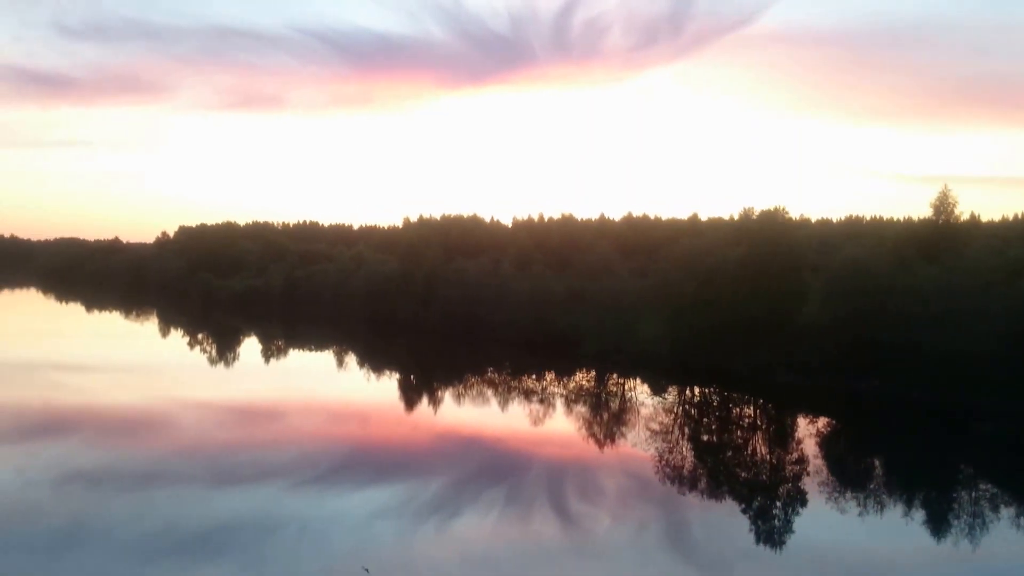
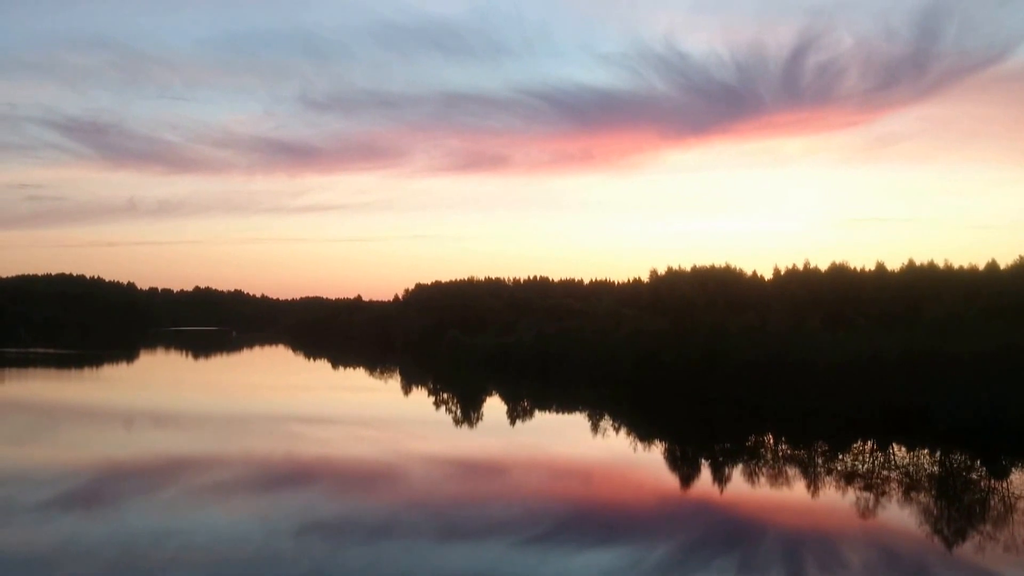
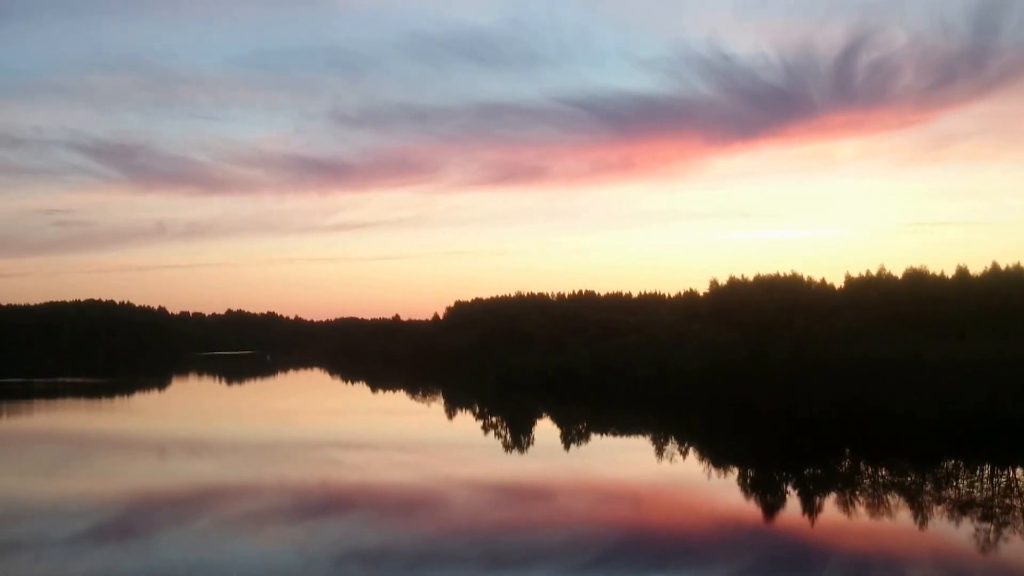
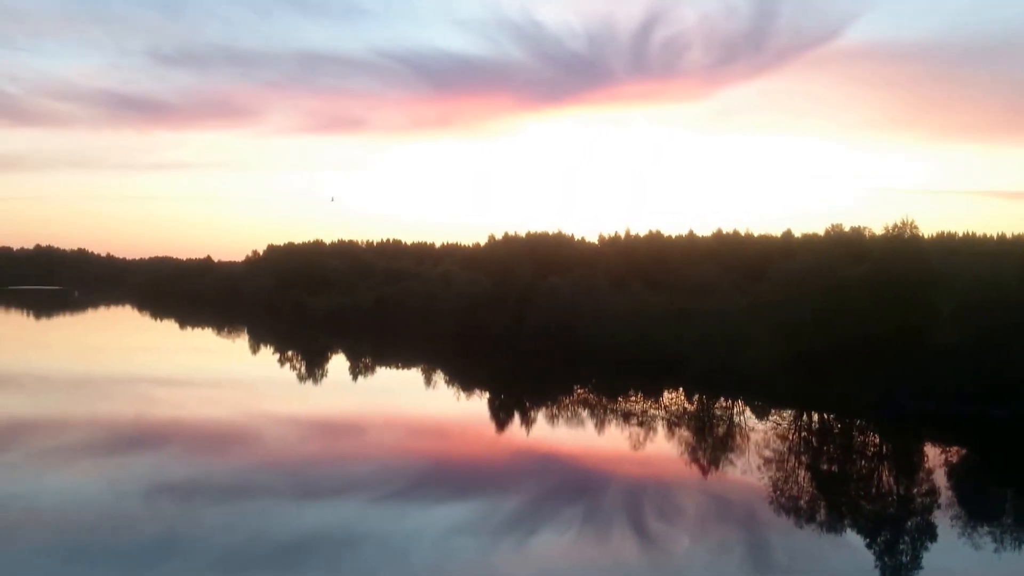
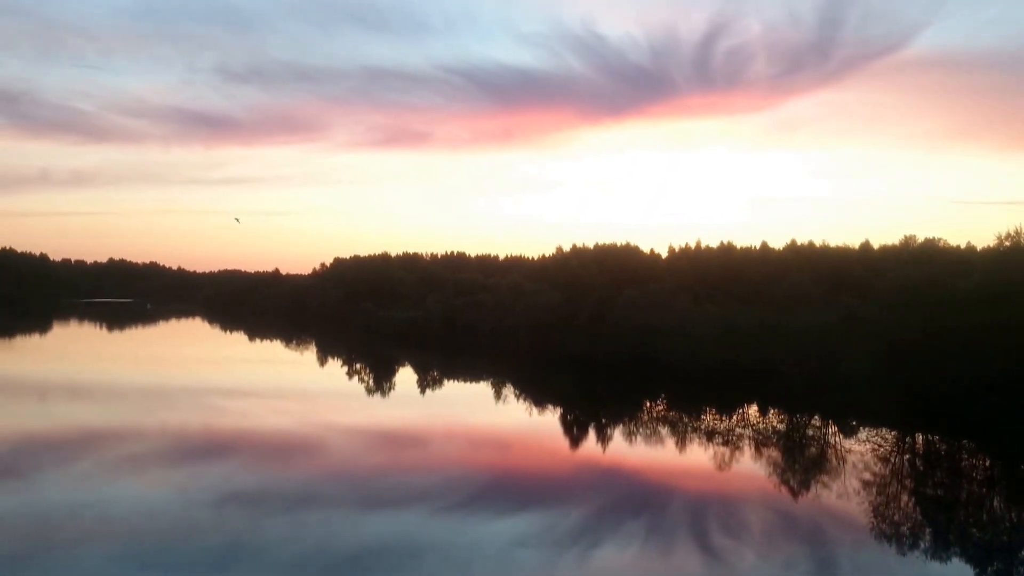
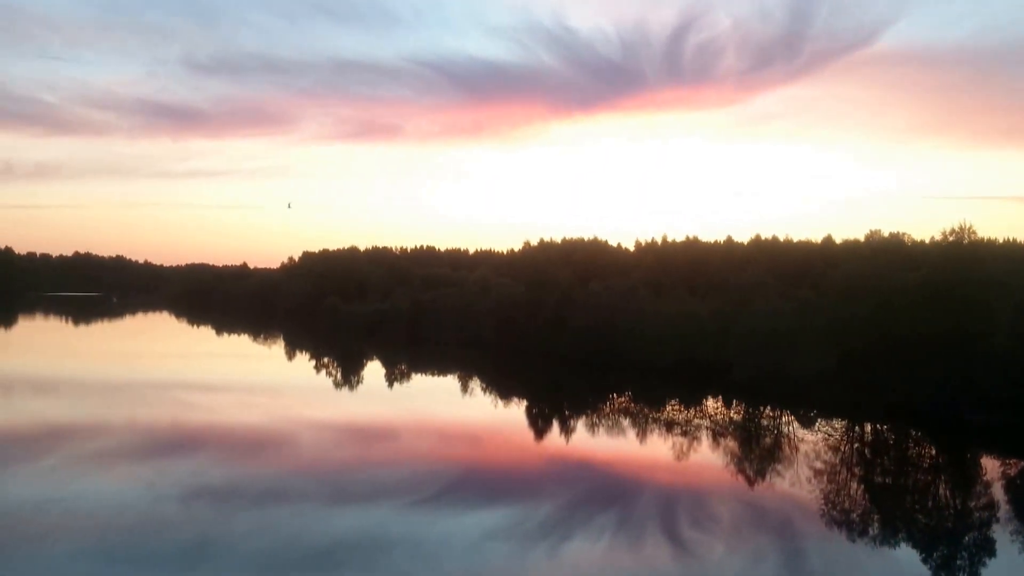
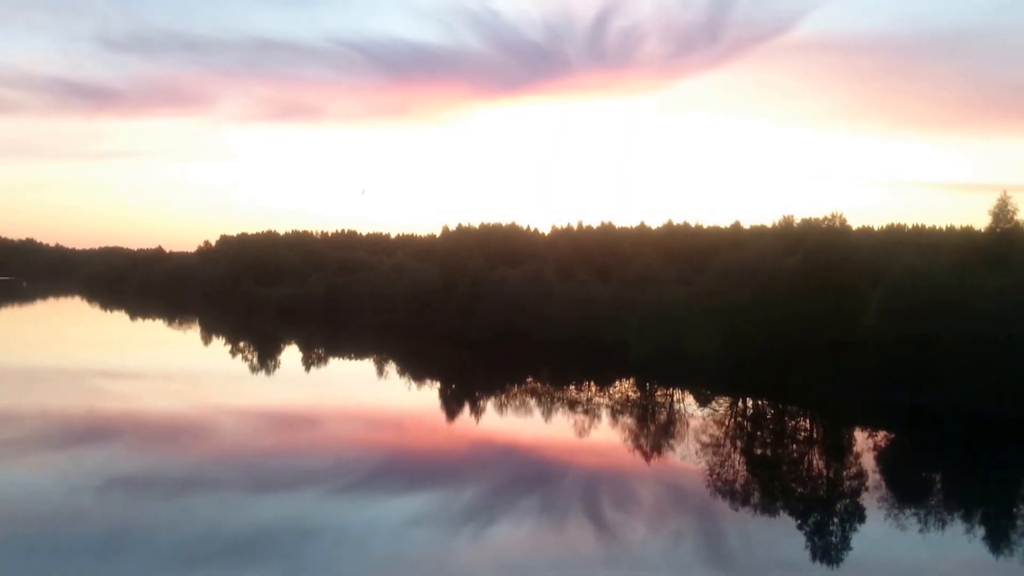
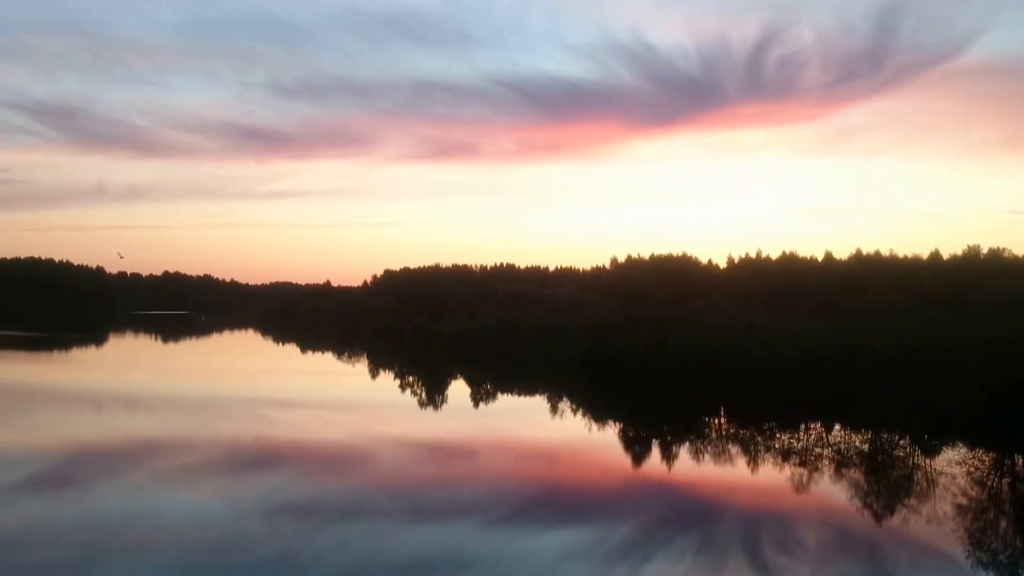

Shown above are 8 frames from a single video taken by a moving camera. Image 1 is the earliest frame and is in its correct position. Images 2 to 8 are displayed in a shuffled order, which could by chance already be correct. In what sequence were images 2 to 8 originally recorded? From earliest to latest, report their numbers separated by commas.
7, 4, 6, 5, 8, 2, 3
